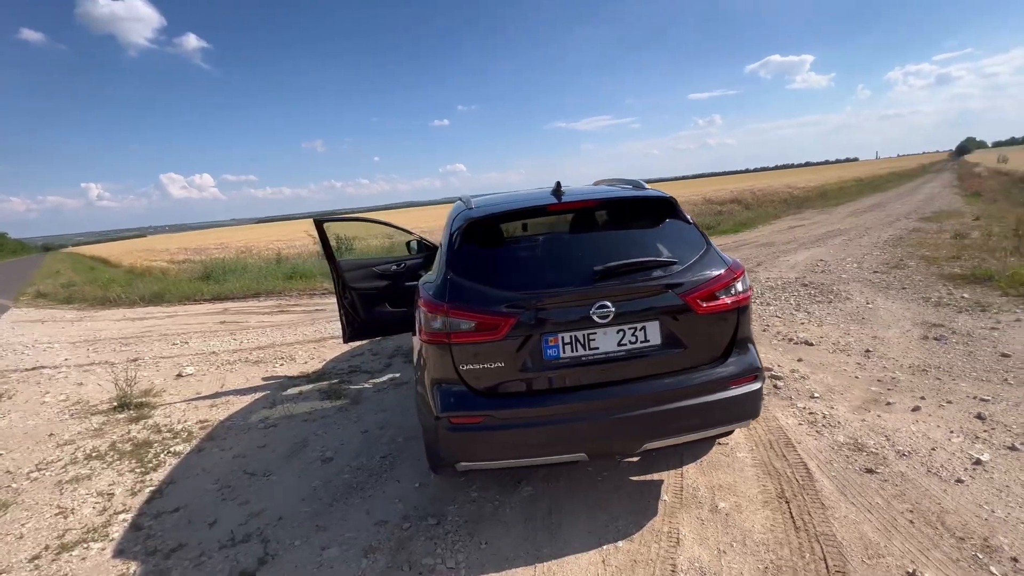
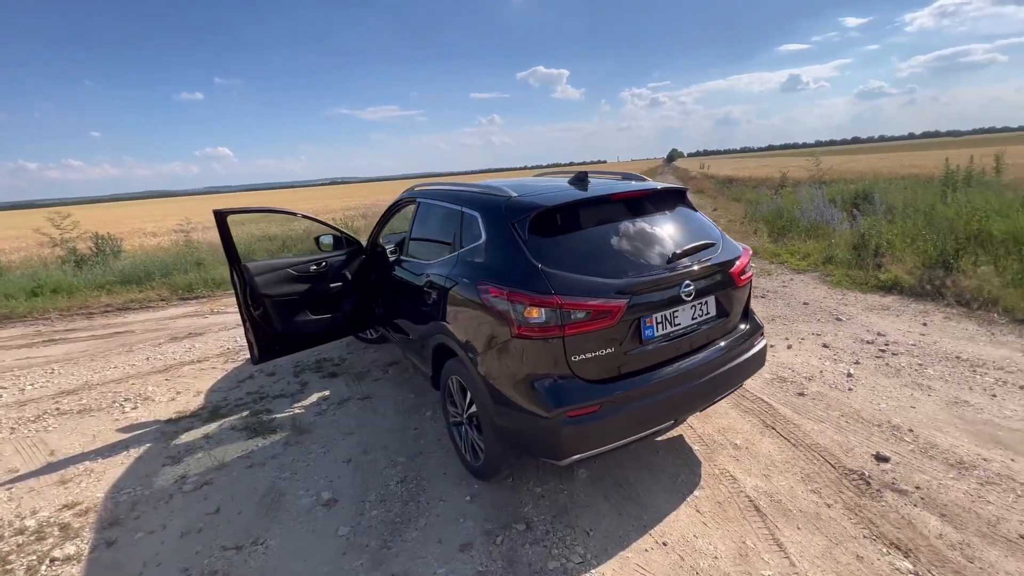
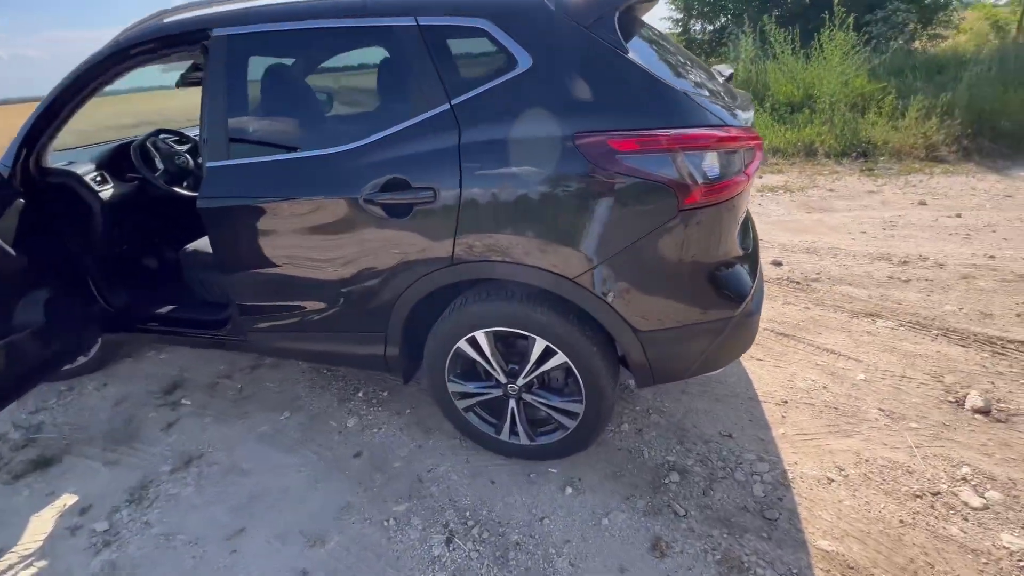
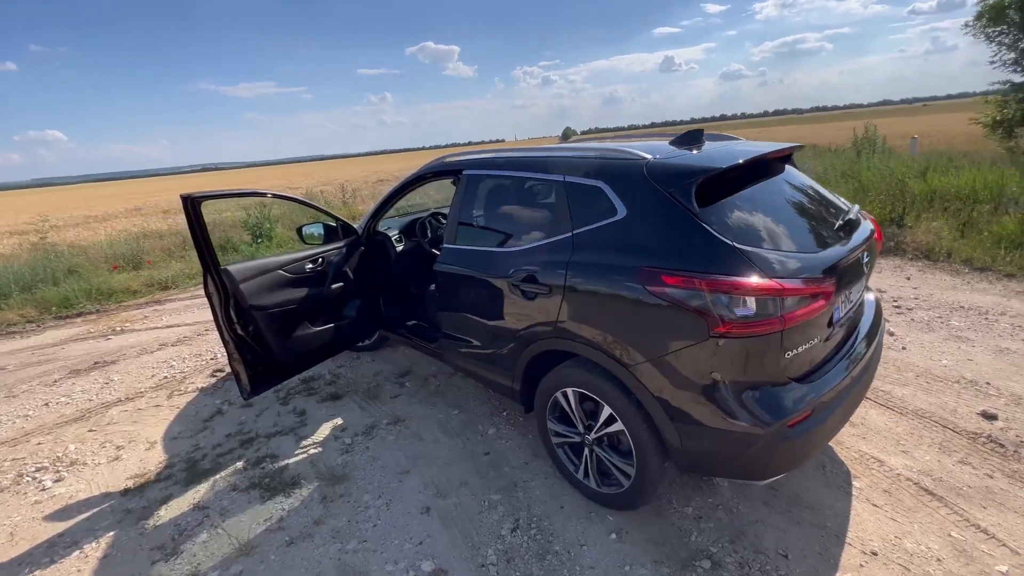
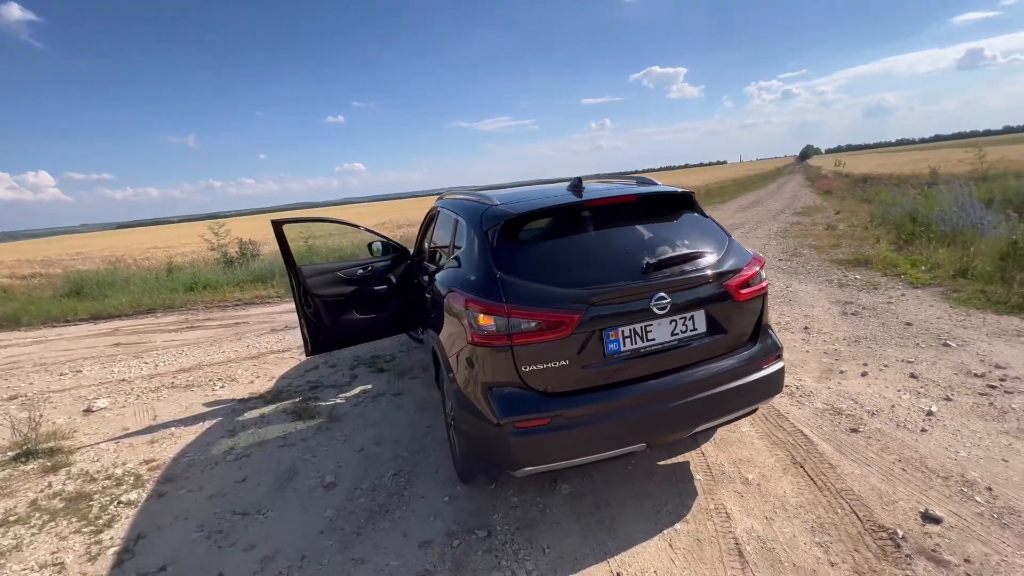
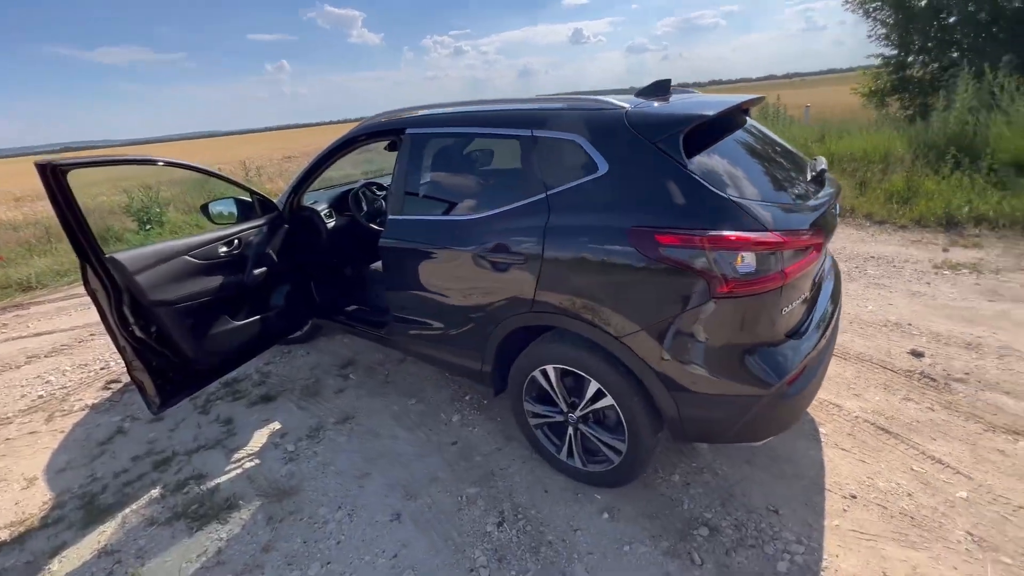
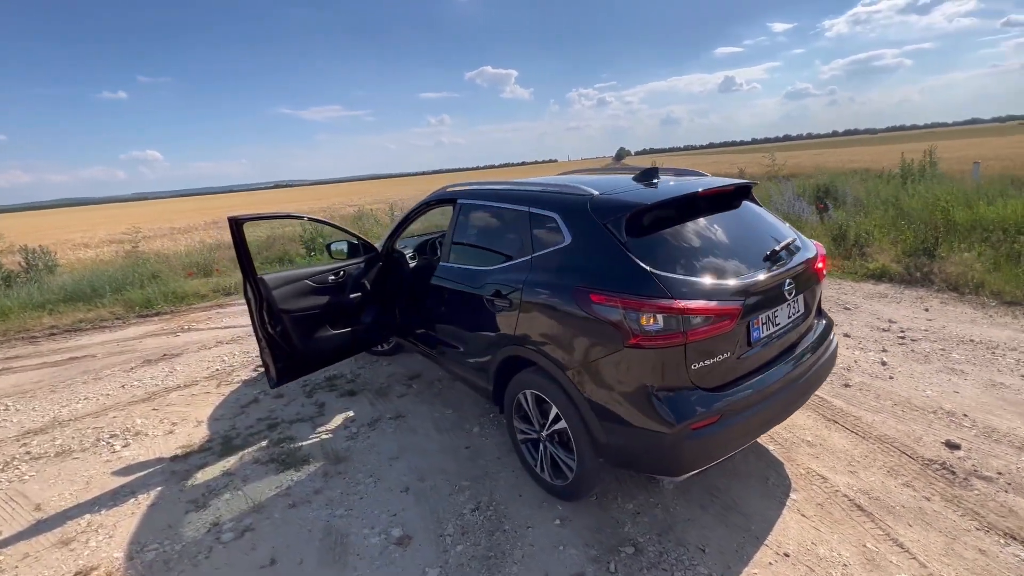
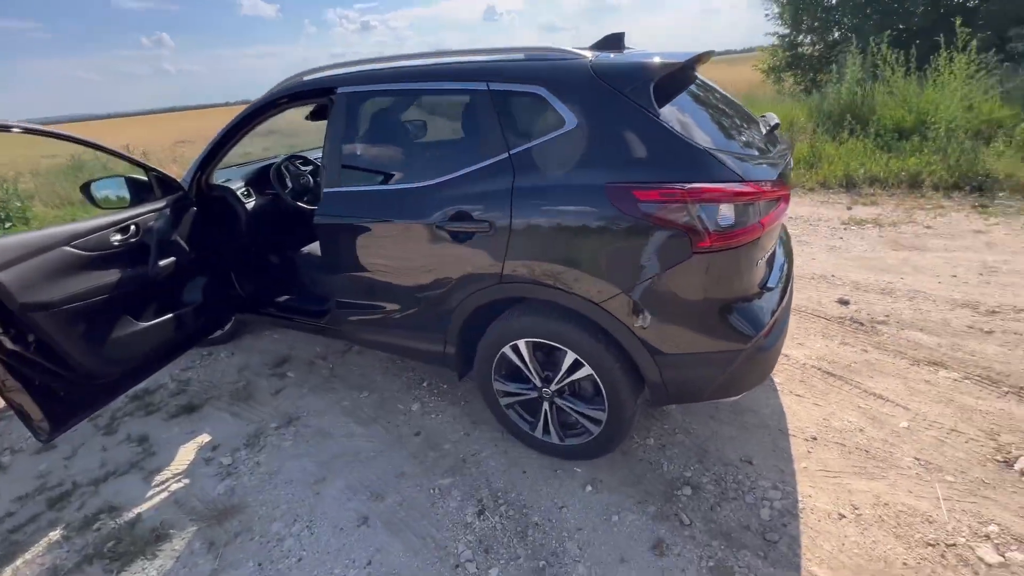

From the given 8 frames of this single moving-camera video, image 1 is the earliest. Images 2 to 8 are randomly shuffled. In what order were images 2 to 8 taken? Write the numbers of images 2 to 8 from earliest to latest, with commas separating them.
5, 2, 7, 4, 6, 8, 3
